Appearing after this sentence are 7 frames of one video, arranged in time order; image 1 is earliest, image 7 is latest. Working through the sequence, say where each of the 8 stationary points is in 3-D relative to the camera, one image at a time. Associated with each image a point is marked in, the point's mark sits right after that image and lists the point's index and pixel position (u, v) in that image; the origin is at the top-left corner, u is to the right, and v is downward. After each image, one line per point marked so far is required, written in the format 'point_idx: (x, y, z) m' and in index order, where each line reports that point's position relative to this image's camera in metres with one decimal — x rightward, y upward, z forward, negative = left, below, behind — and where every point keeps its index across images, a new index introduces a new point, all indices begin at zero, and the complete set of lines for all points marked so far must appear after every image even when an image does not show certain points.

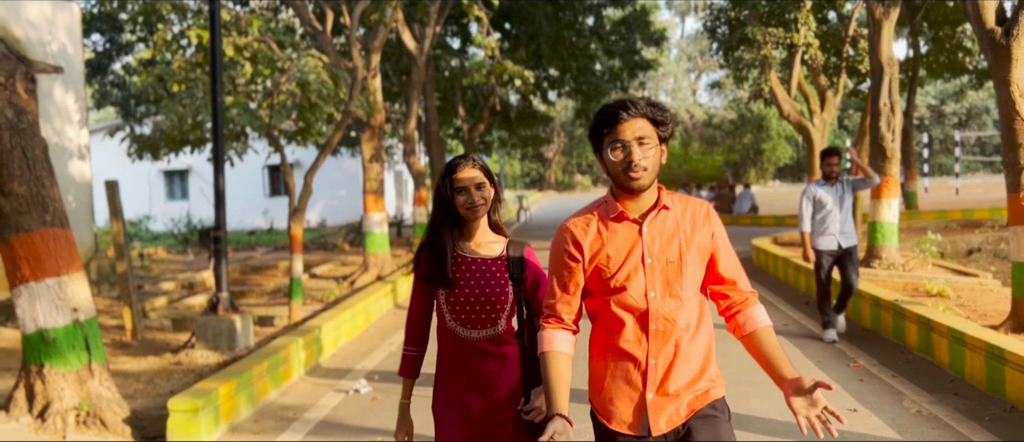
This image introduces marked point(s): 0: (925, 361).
0: (+3.5, -1.2, +7.7) m
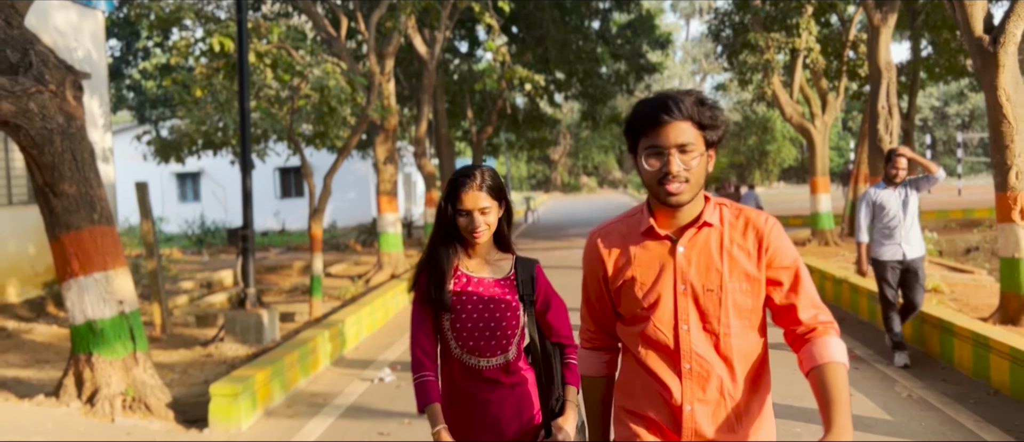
0: (+3.7, -1.2, +8.1) m
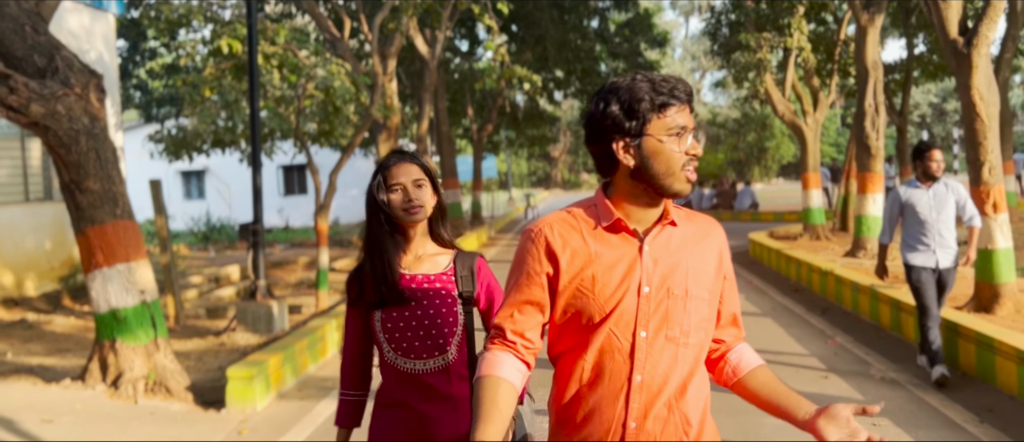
0: (+3.6, -1.1, +8.6) m
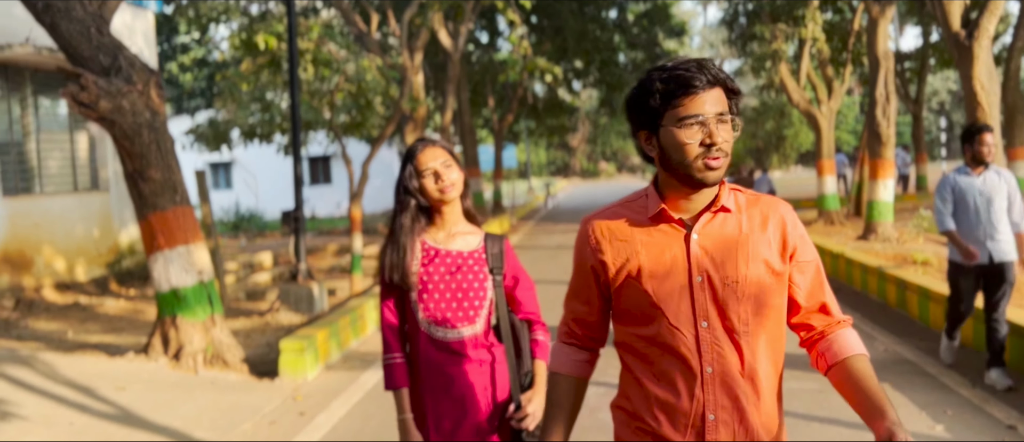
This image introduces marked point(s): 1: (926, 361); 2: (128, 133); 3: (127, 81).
0: (+3.9, -0.9, +9.1) m
1: (+3.3, -1.1, +7.2) m
2: (-3.2, +0.7, +7.6) m
3: (-3.2, +1.2, +7.5) m
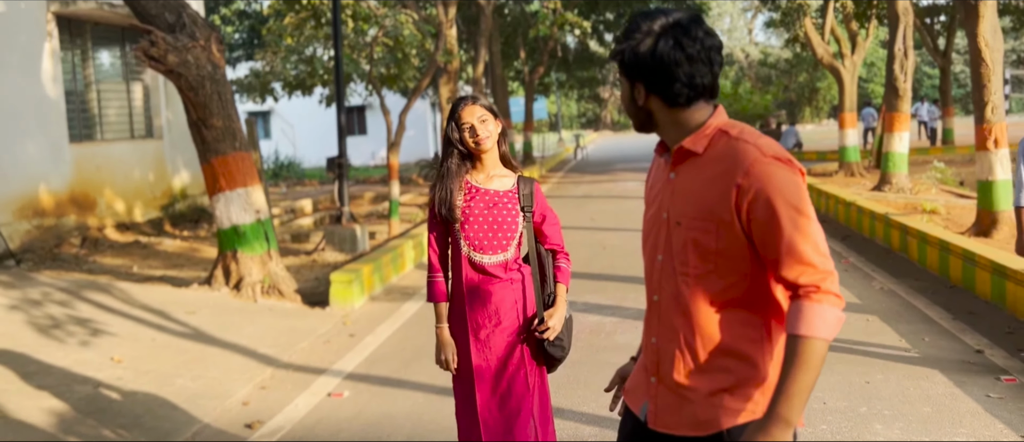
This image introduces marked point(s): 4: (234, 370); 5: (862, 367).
0: (+4.2, -0.4, +9.7) m
1: (+3.5, -0.7, +7.9) m
2: (-3.0, +1.3, +8.4) m
3: (-3.0, +1.7, +8.3) m
4: (-2.0, -1.1, +6.5) m
5: (+2.3, -1.0, +5.9) m
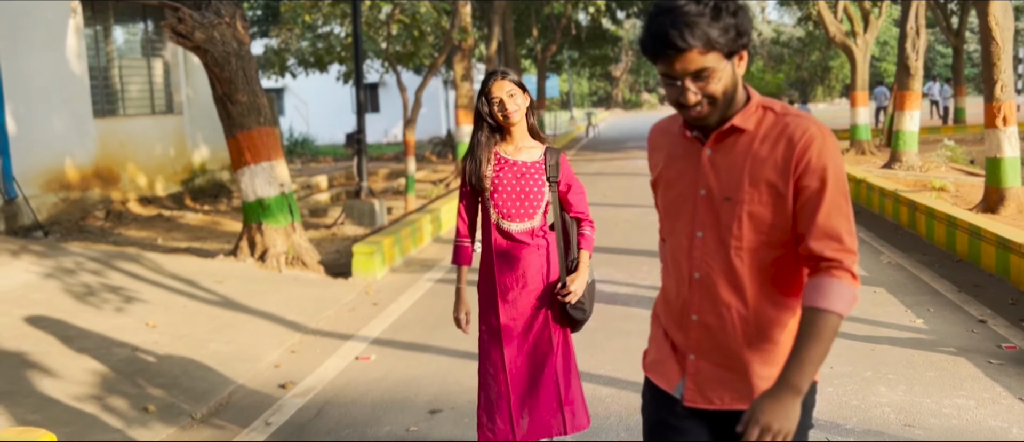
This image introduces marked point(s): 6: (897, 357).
0: (+4.4, -0.1, +9.9) m
1: (+3.7, -0.5, +8.1) m
2: (-2.8, +1.5, +8.6) m
3: (-2.8, +1.9, +8.5) m
4: (-1.9, -0.9, +6.8) m
5: (+2.4, -0.8, +6.1) m
6: (+2.4, -0.9, +5.6) m
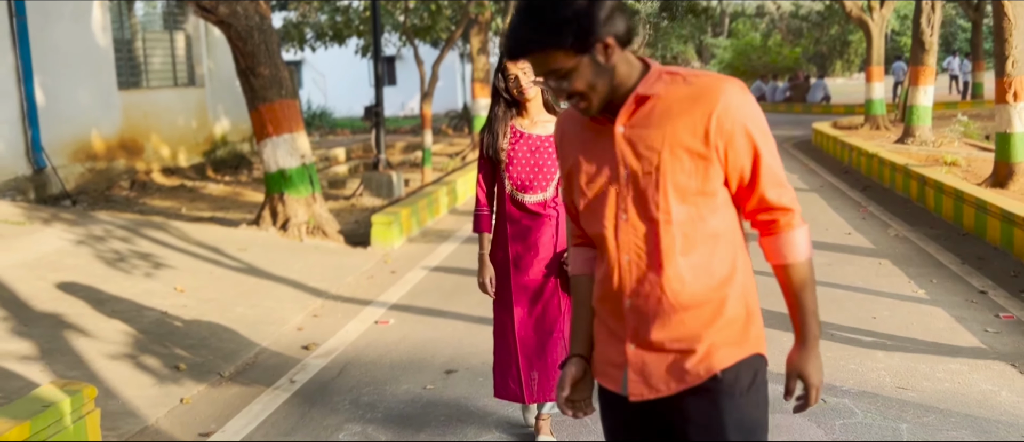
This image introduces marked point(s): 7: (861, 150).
0: (+4.5, +0.2, +10.0) m
1: (+3.8, -0.2, +8.2) m
2: (-2.7, +1.8, +8.8) m
3: (-2.6, +2.2, +8.7) m
4: (-1.8, -0.6, +7.1) m
5: (+2.5, -0.6, +6.3) m
6: (+2.5, -0.7, +5.8) m
7: (+5.1, +1.0, +13.2) m
